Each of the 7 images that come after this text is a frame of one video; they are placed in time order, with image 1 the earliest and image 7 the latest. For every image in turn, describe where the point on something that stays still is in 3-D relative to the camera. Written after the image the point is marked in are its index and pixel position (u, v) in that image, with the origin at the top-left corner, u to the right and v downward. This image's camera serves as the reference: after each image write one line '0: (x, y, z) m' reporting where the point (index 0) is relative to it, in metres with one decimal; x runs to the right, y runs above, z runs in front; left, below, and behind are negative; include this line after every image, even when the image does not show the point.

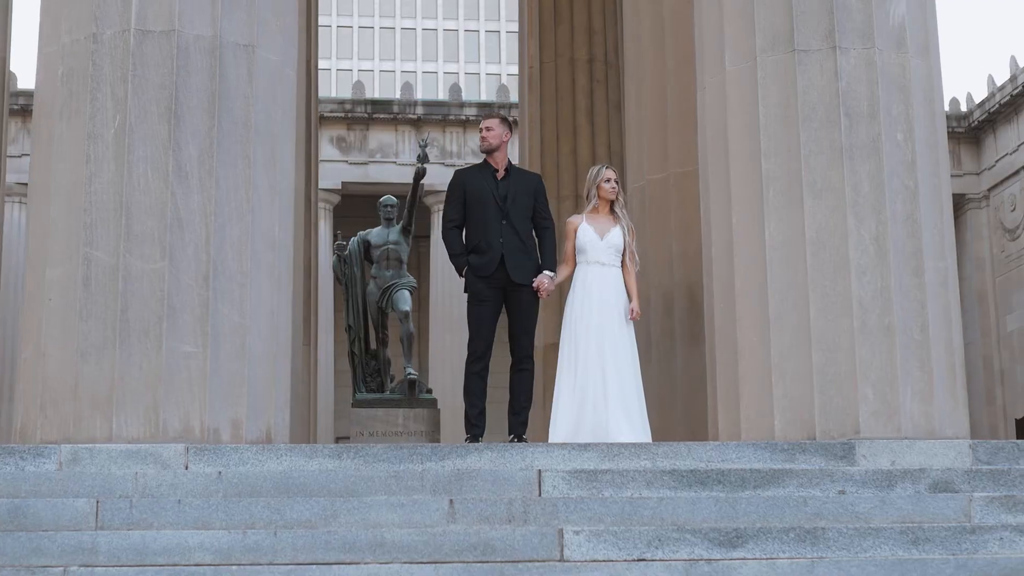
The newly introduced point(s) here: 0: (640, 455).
0: (+0.9, -1.1, +8.4) m
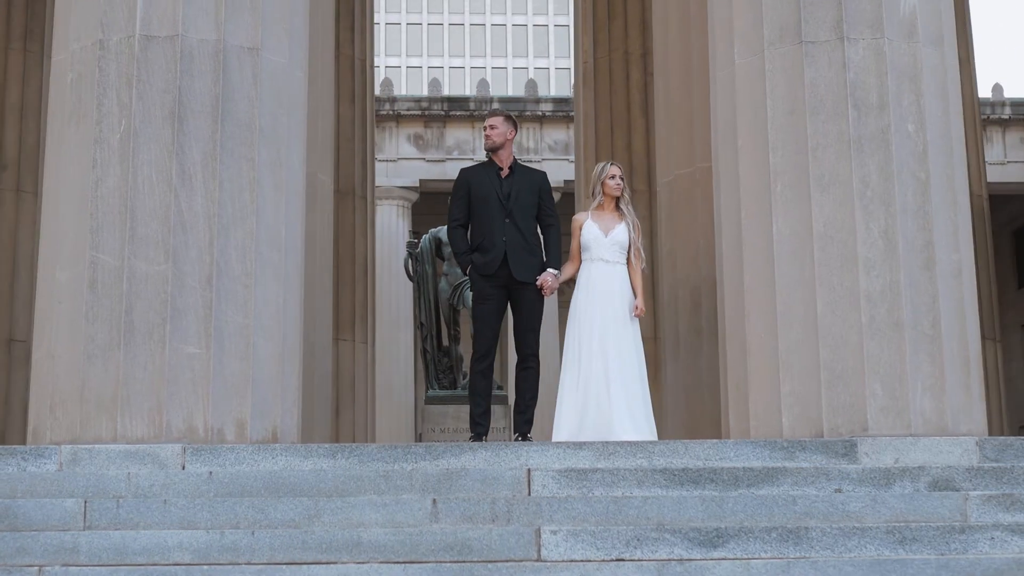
0: (+0.8, -1.1, +8.4) m
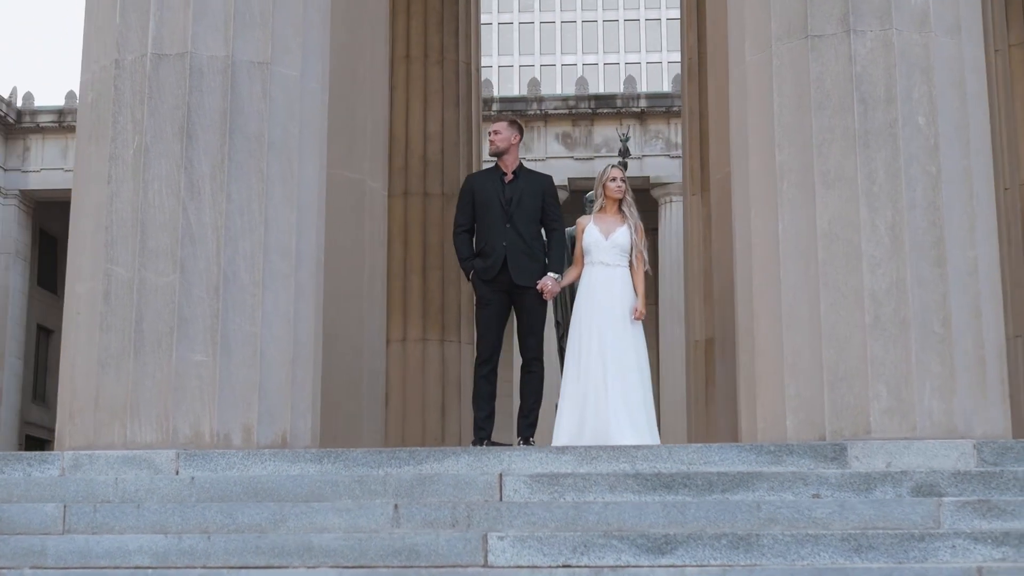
0: (+0.7, -1.1, +8.3) m
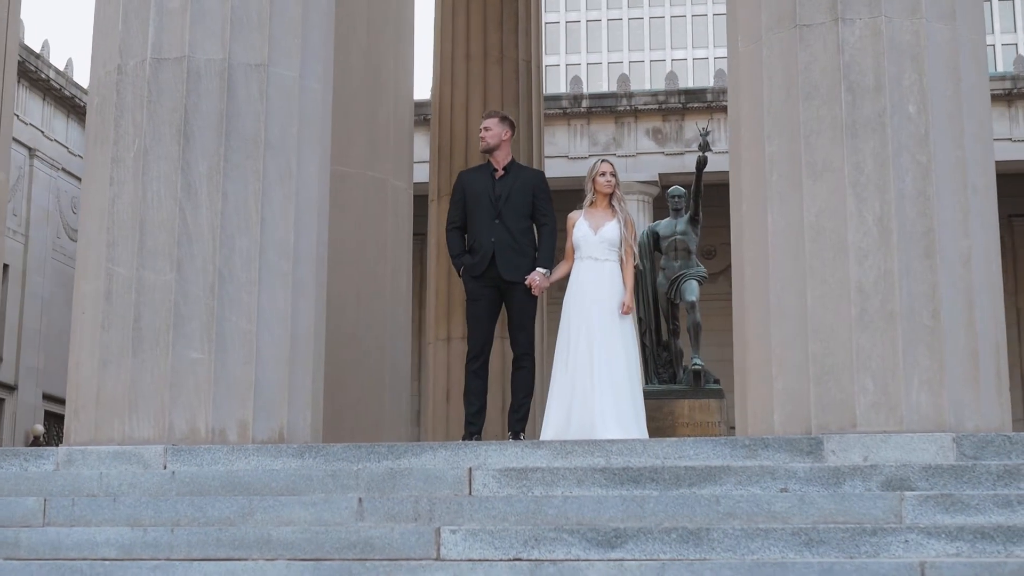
0: (+0.5, -1.0, +8.3) m
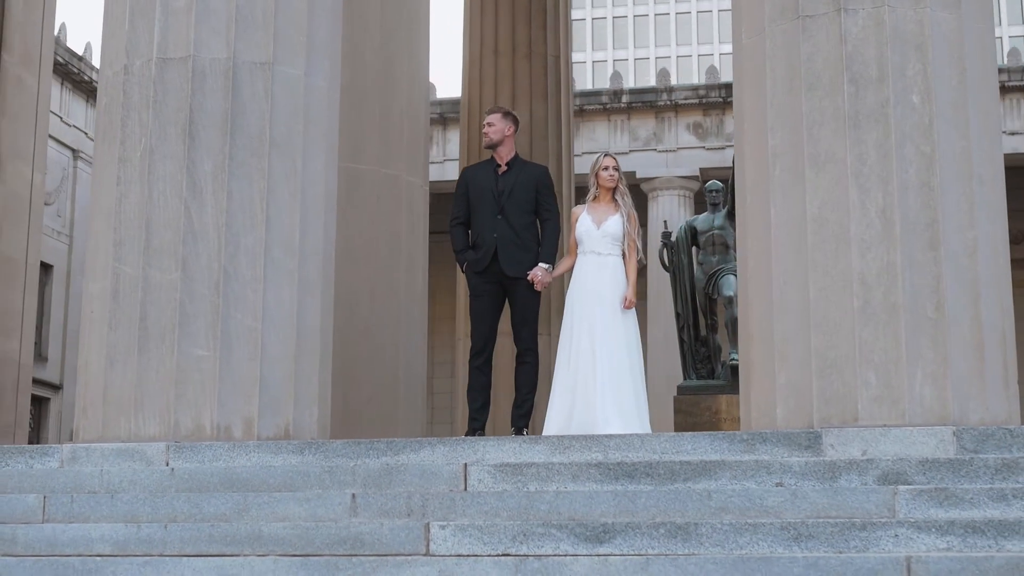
0: (+0.5, -1.0, +8.3) m
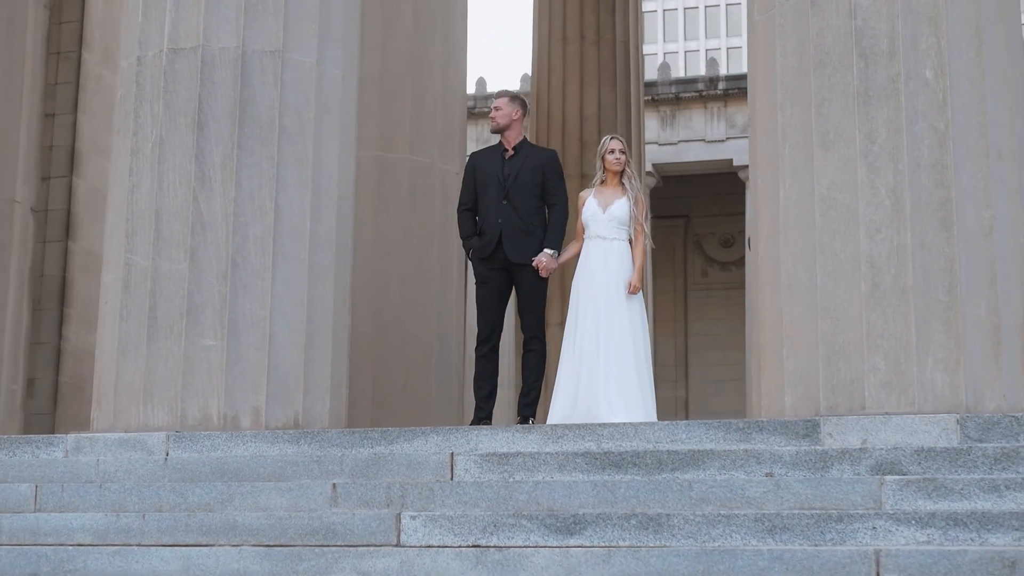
0: (+0.4, -0.9, +8.1) m
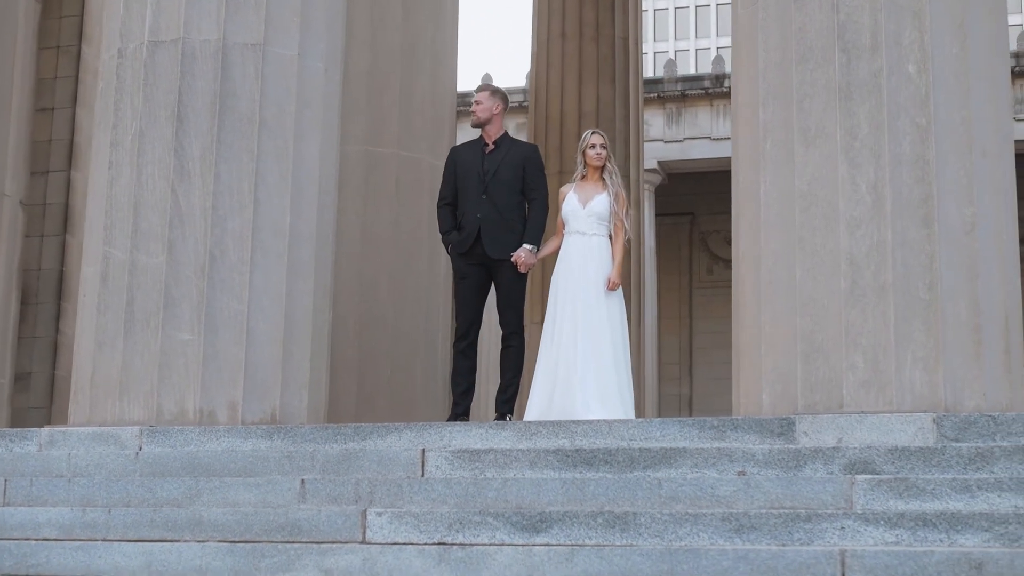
0: (+0.3, -0.9, +8.0) m
